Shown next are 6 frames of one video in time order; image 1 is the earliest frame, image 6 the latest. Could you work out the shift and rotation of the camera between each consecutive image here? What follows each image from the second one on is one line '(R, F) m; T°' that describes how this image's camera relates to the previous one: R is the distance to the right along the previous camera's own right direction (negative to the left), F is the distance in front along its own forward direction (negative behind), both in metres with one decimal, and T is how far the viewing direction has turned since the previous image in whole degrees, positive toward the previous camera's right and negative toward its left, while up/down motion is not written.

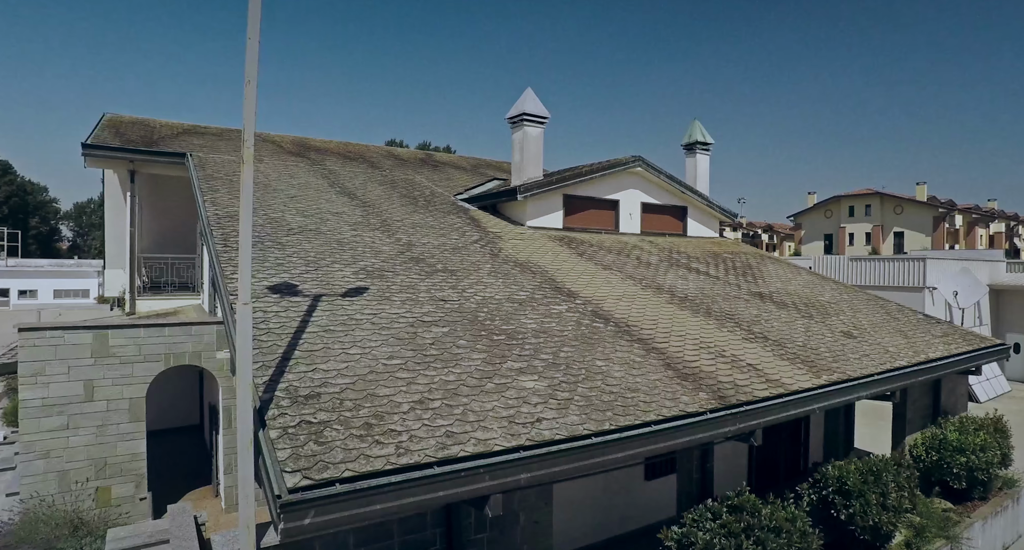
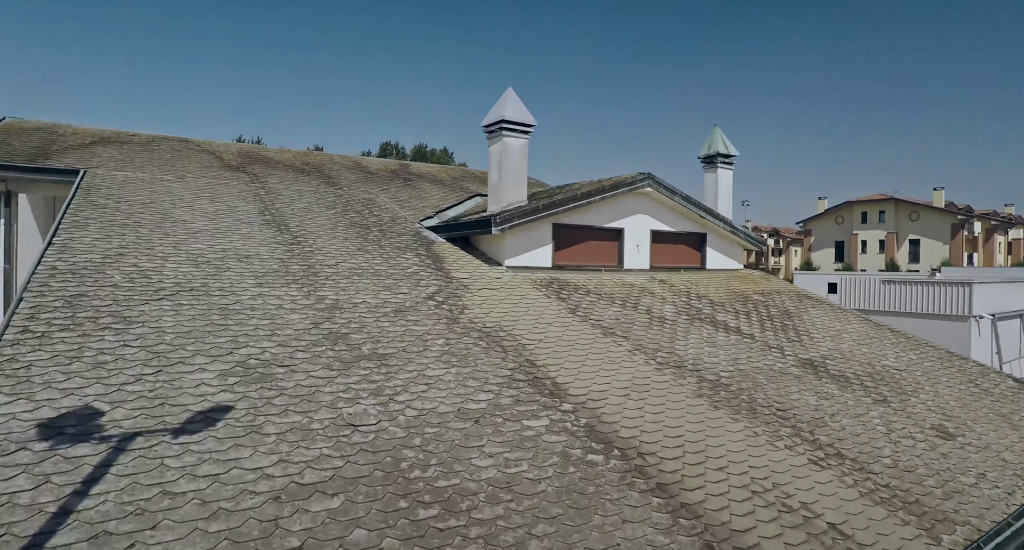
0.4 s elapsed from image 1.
(+0.2, +1.4) m; 0°
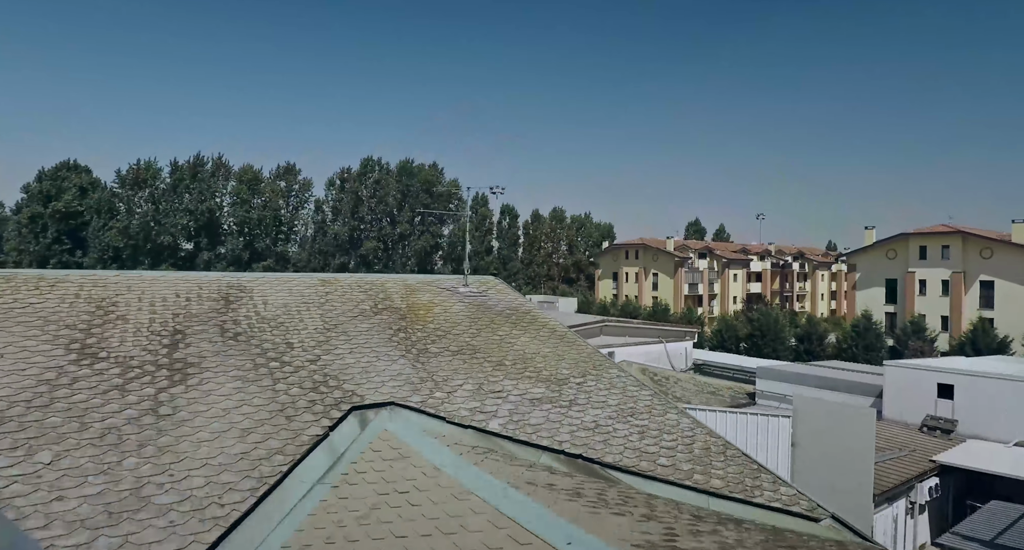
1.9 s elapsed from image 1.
(+0.4, +4.7) m; 0°
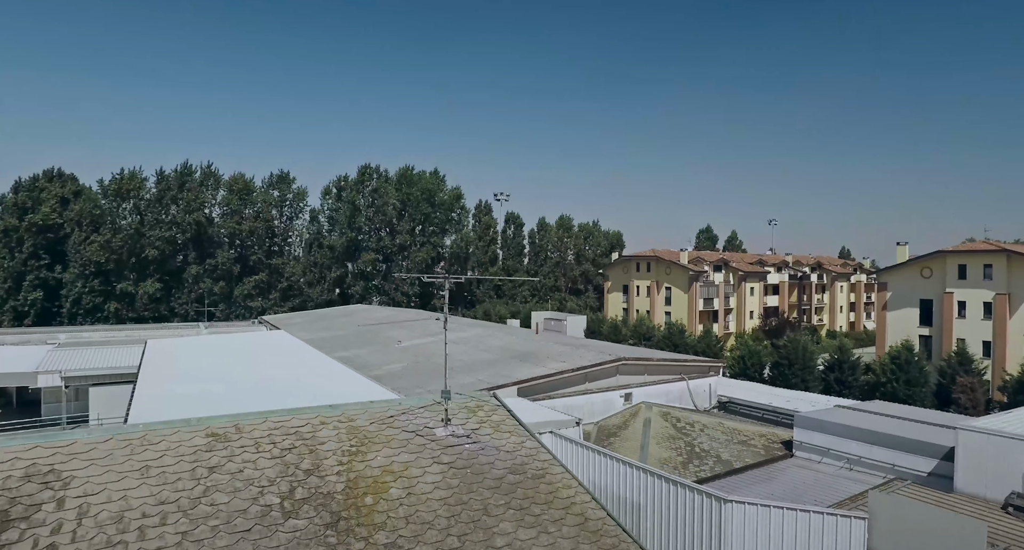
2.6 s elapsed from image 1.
(0.0, +1.9) m; 0°
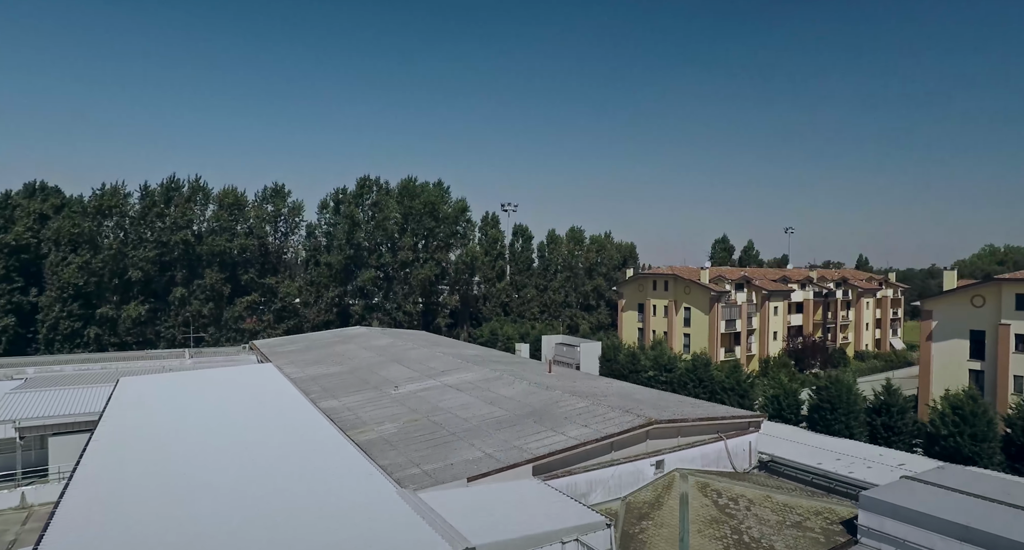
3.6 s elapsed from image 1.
(-0.1, +2.2) m; -1°
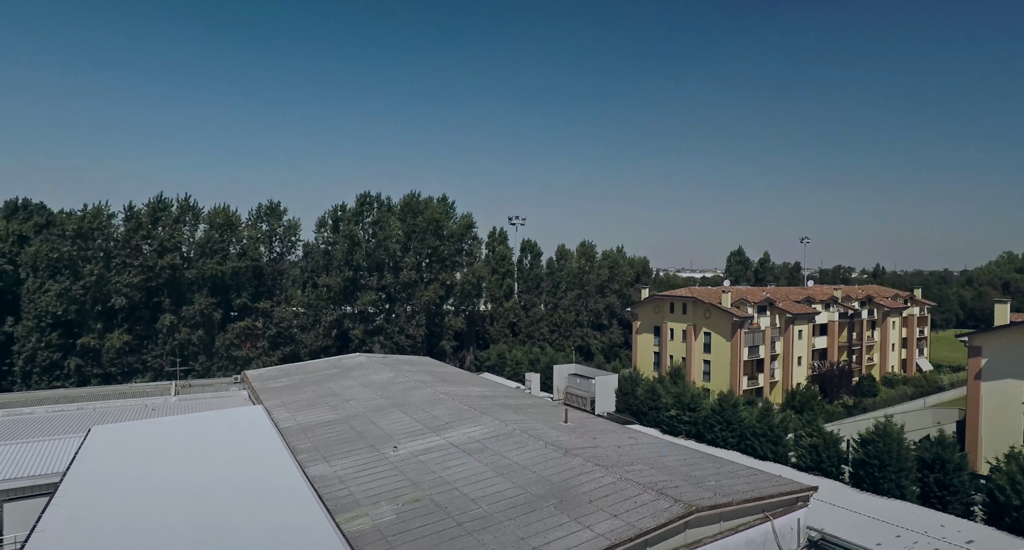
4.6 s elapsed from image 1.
(-0.2, +1.9) m; 0°
